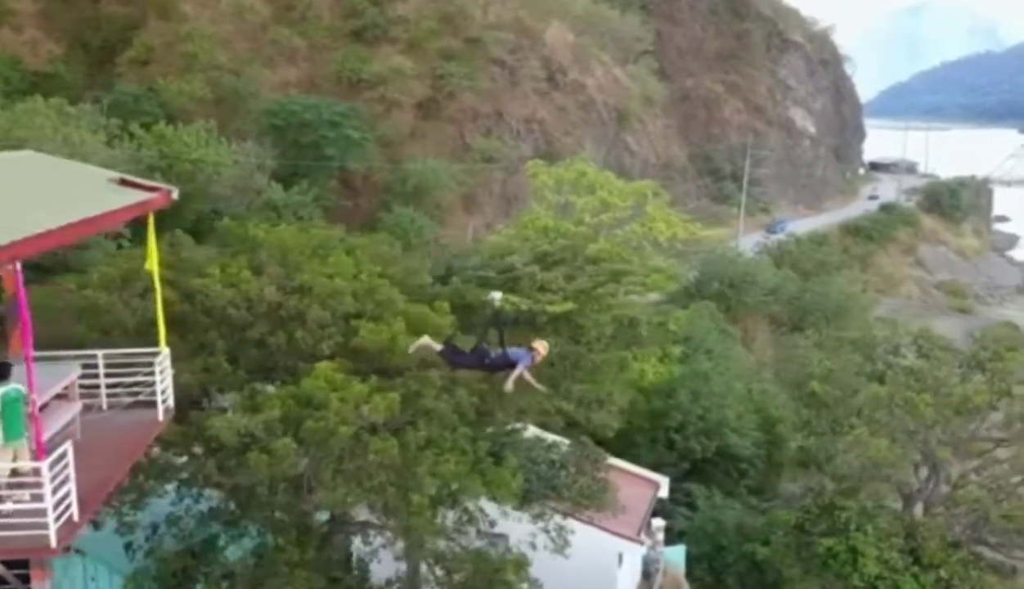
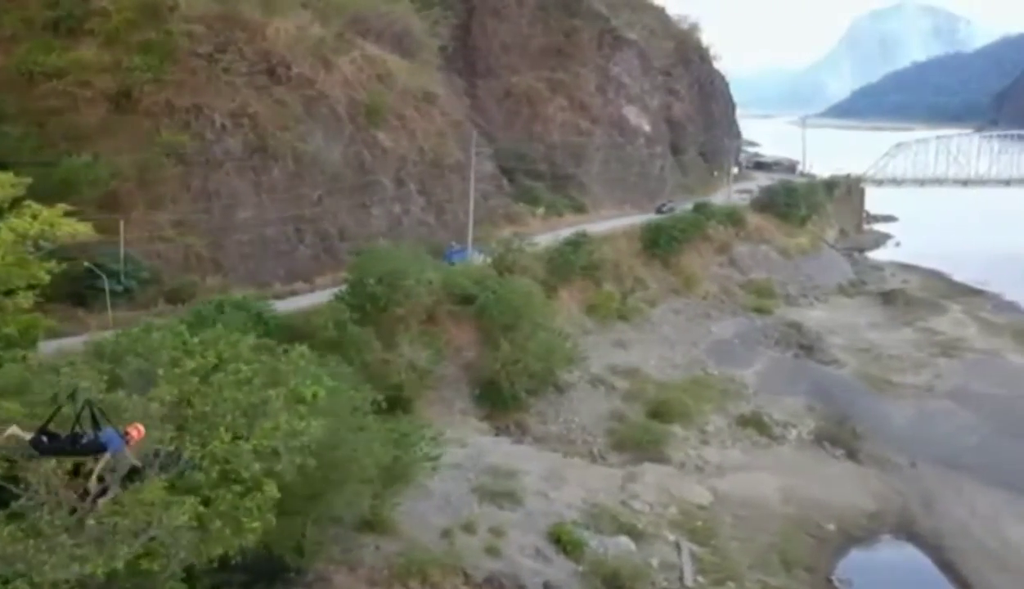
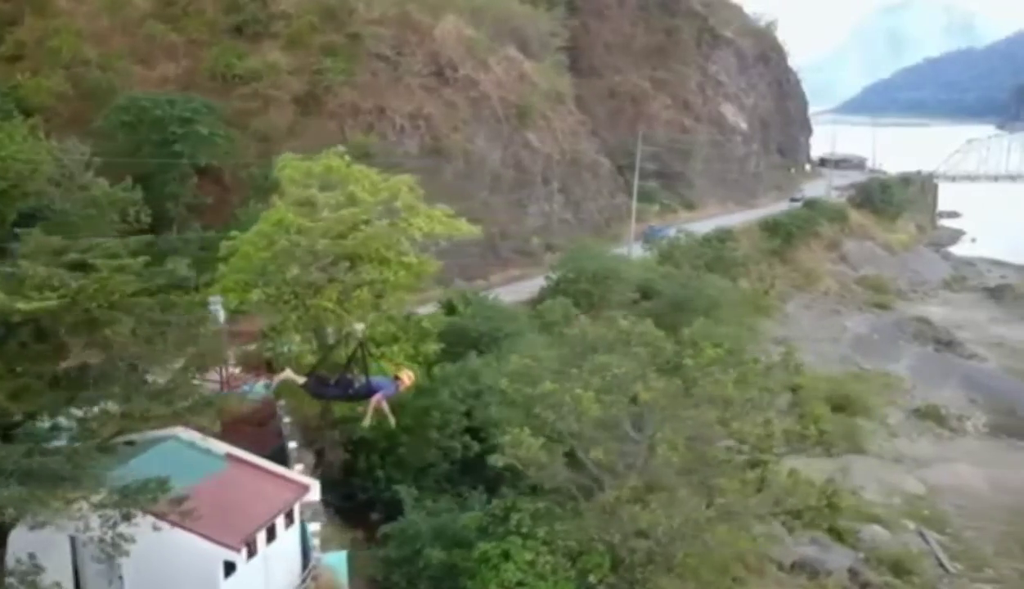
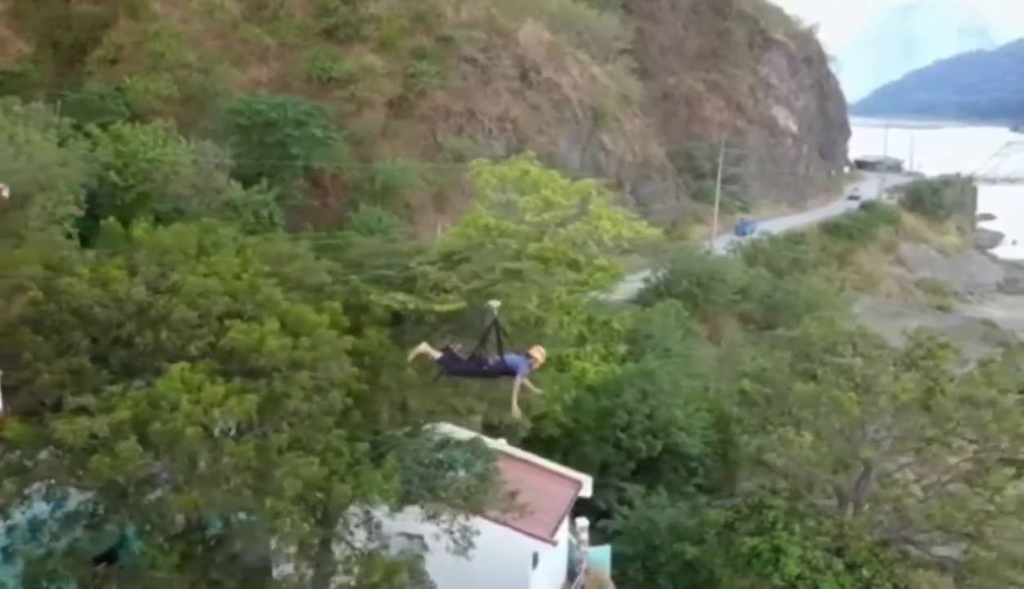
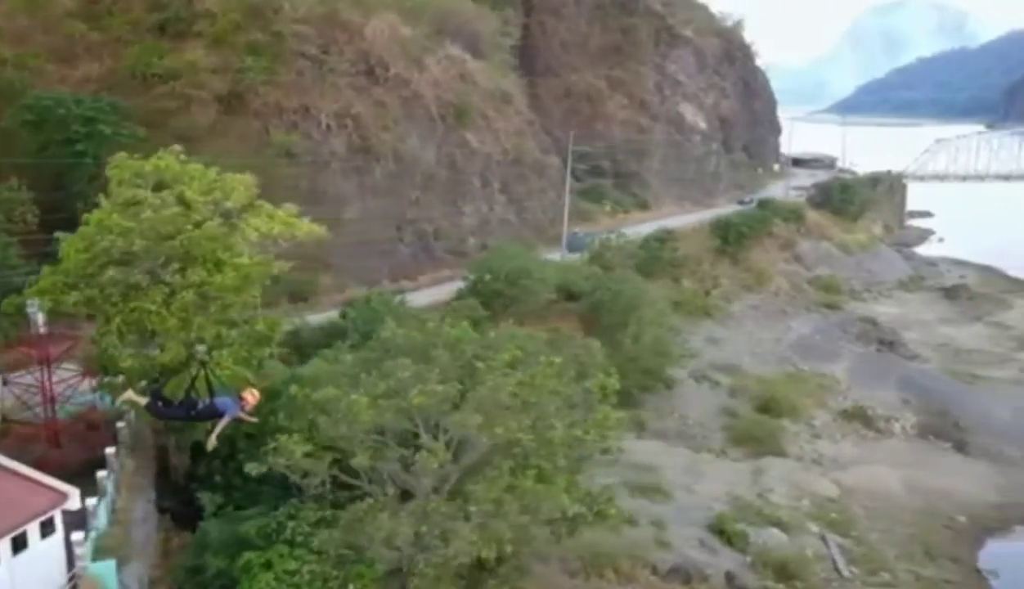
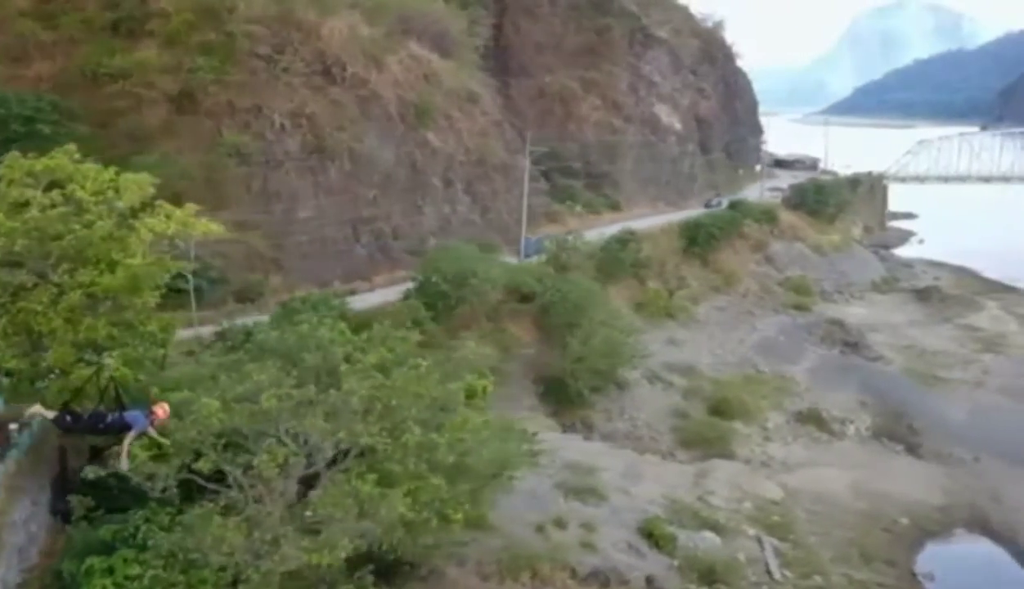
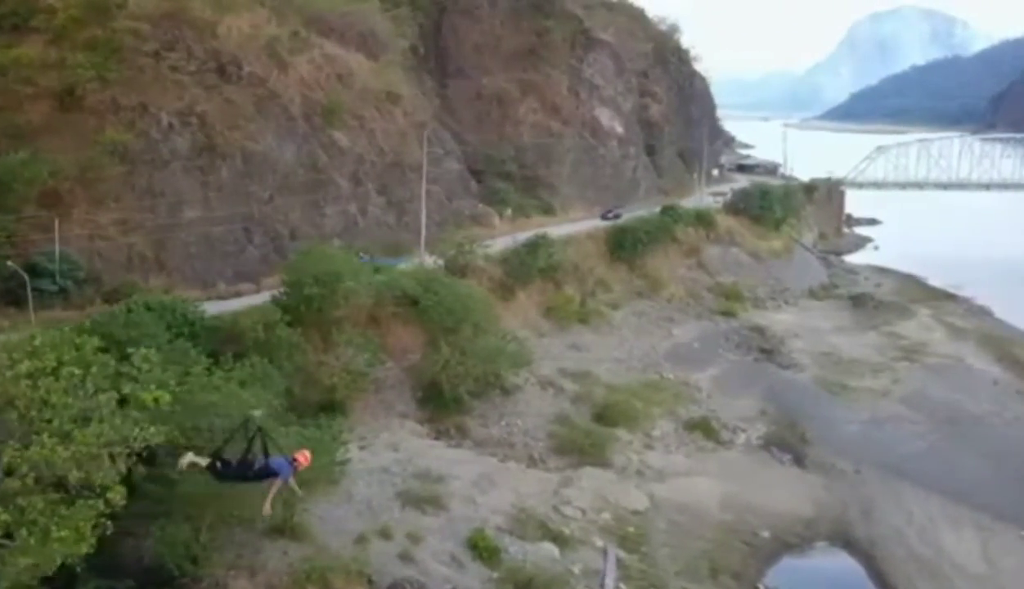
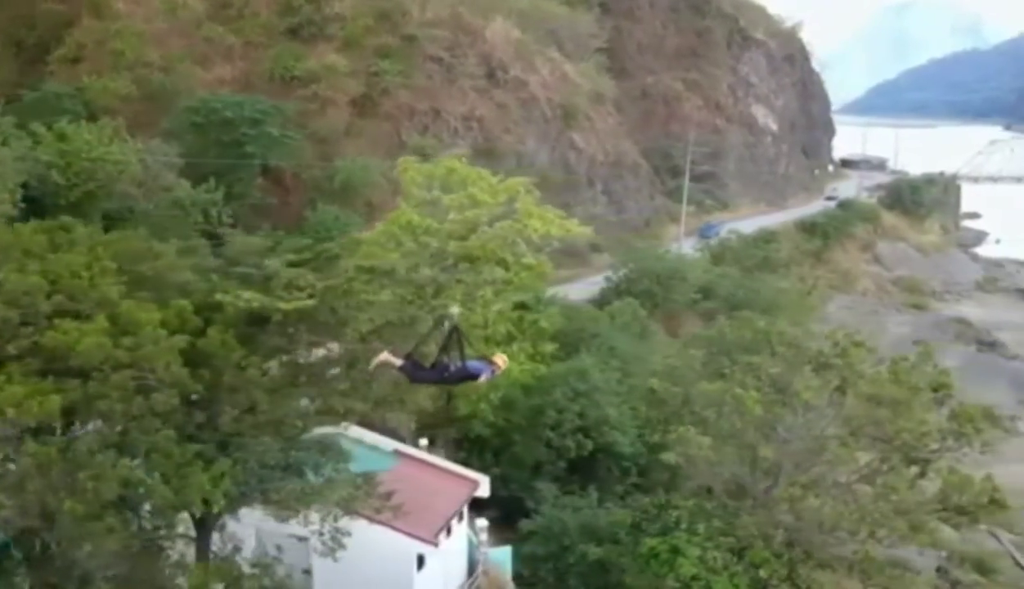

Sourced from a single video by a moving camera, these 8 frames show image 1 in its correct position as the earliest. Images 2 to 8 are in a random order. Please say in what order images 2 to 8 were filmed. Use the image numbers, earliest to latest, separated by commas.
4, 8, 3, 5, 6, 2, 7
